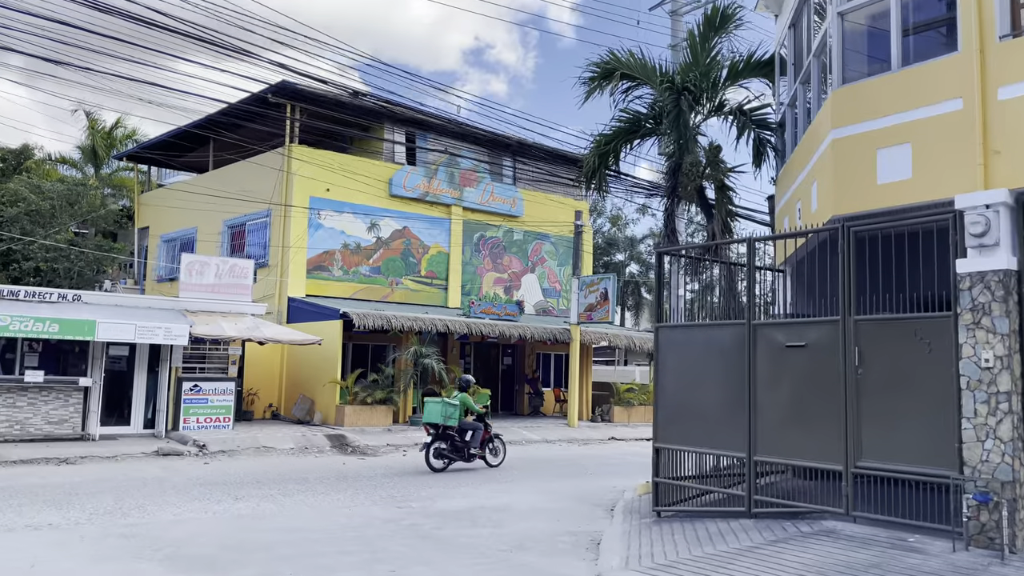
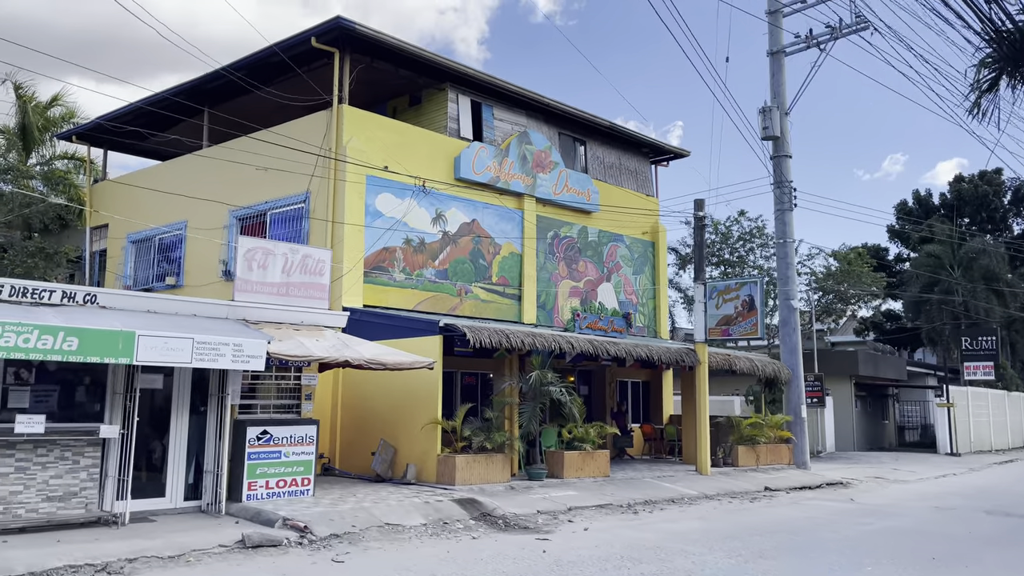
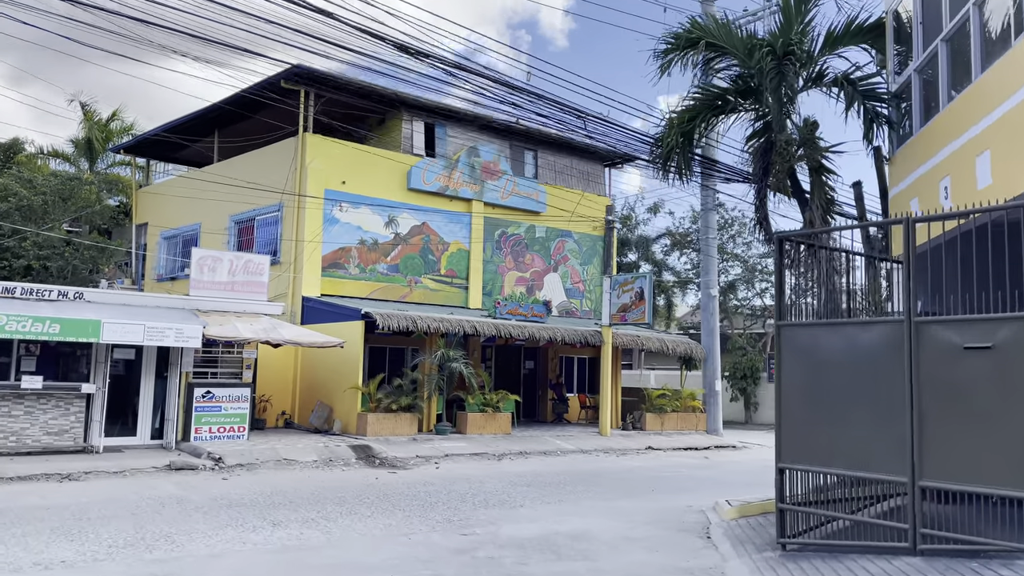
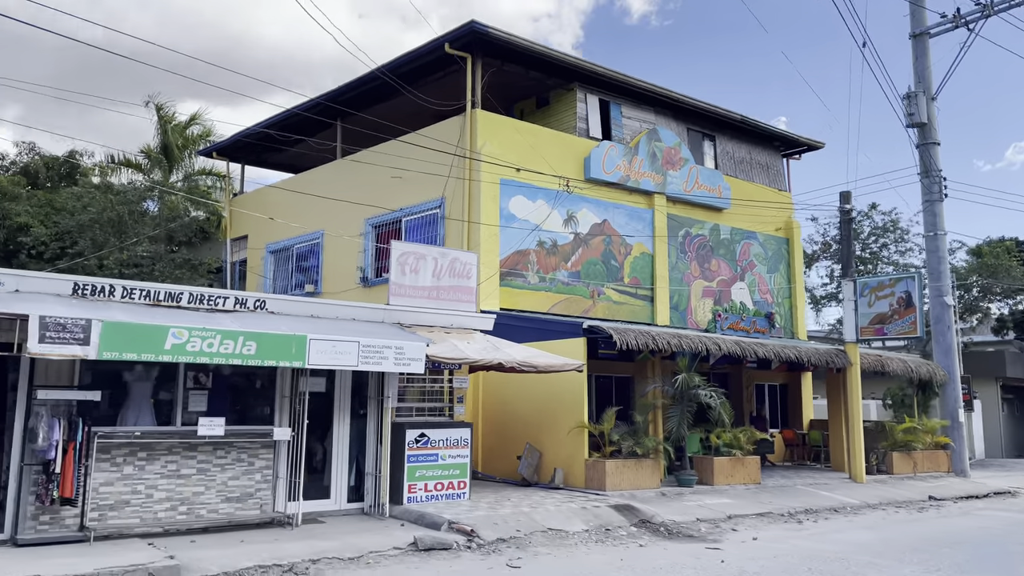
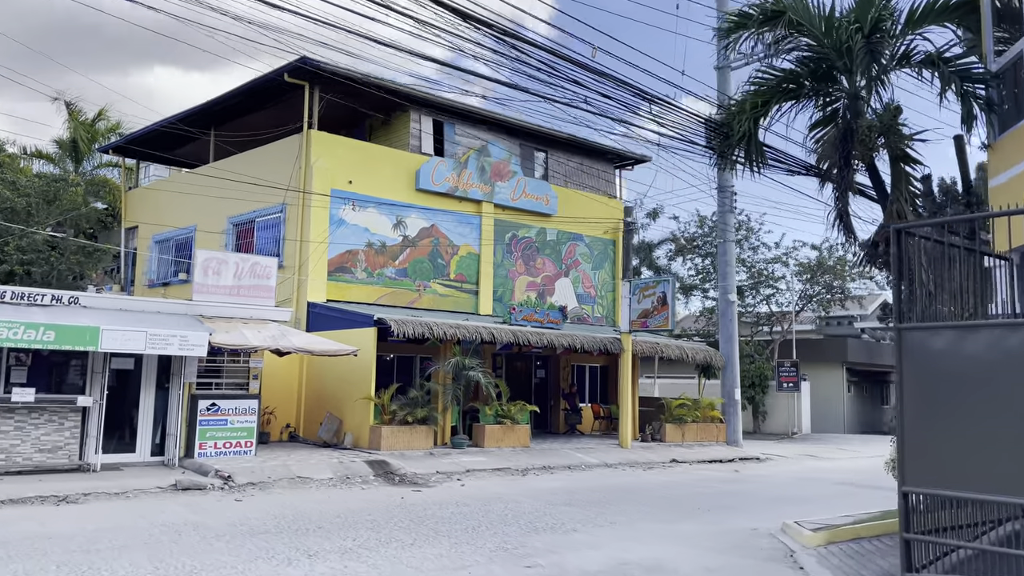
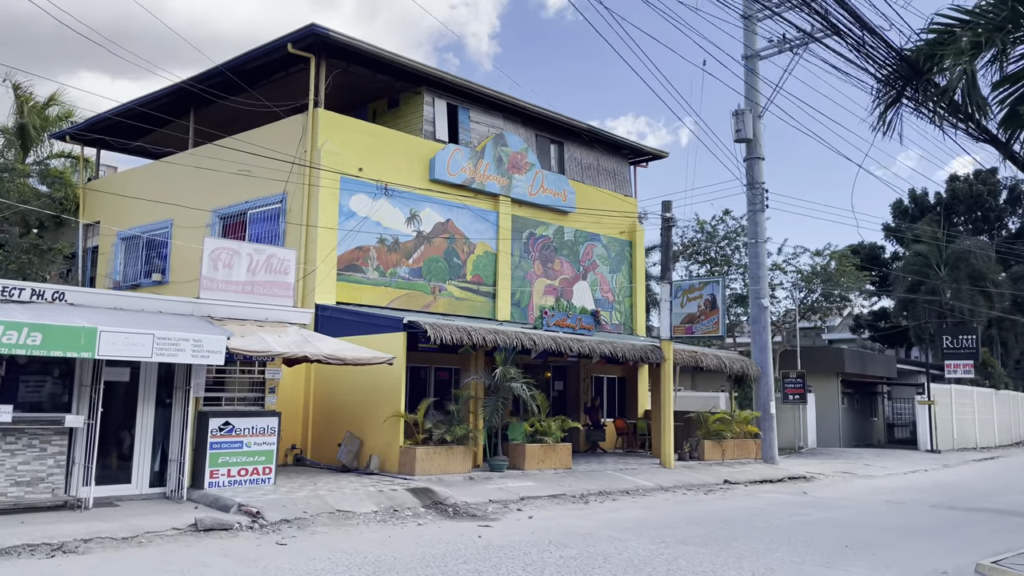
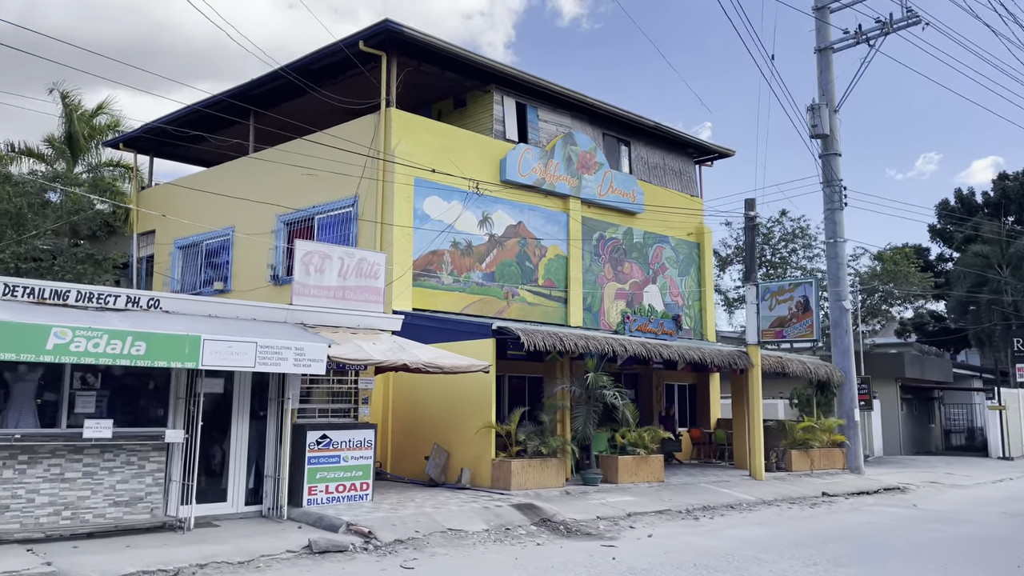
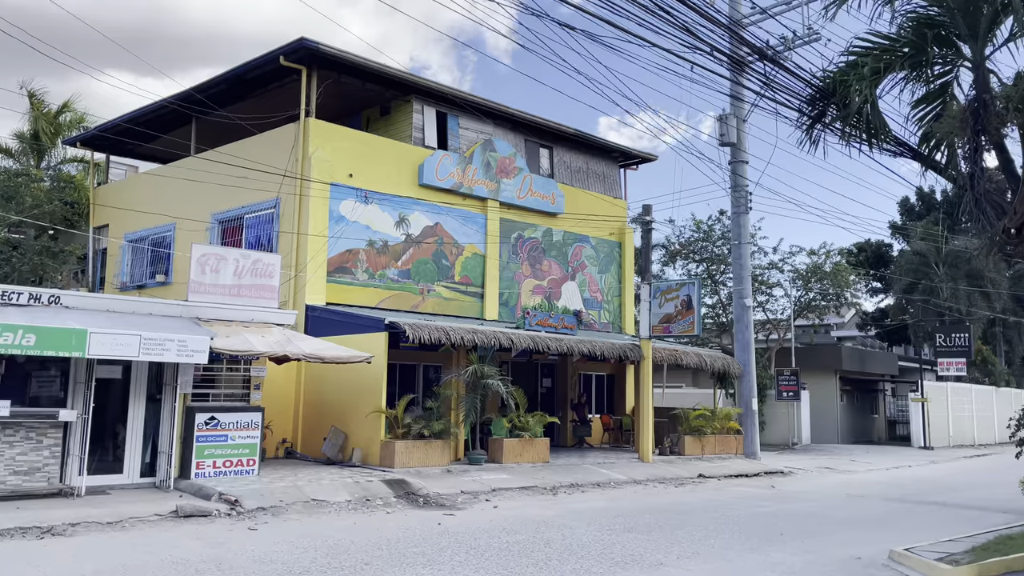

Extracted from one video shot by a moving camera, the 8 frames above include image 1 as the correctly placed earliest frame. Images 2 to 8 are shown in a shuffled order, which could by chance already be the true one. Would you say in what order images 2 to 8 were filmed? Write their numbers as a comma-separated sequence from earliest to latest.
3, 5, 8, 6, 2, 7, 4
